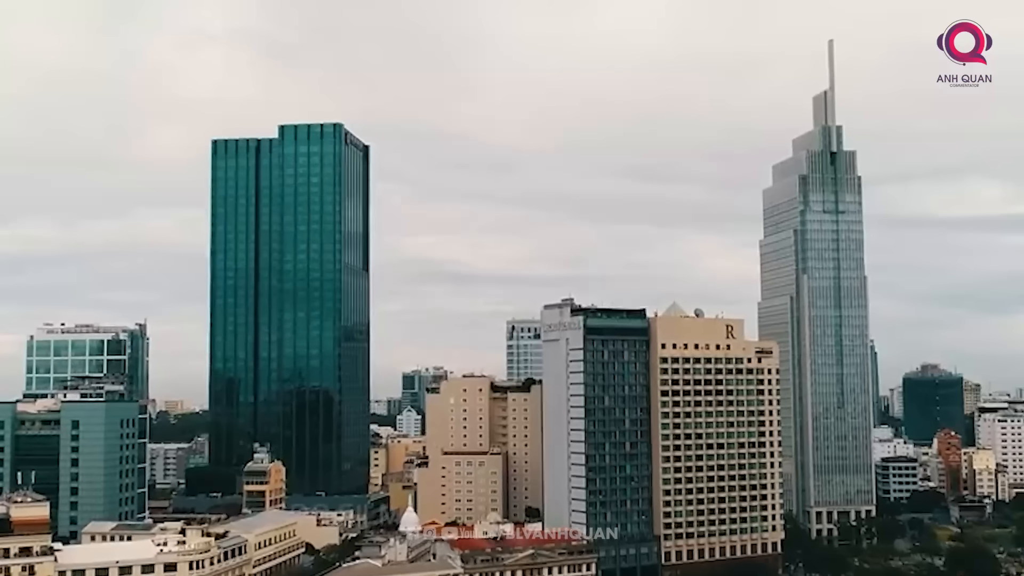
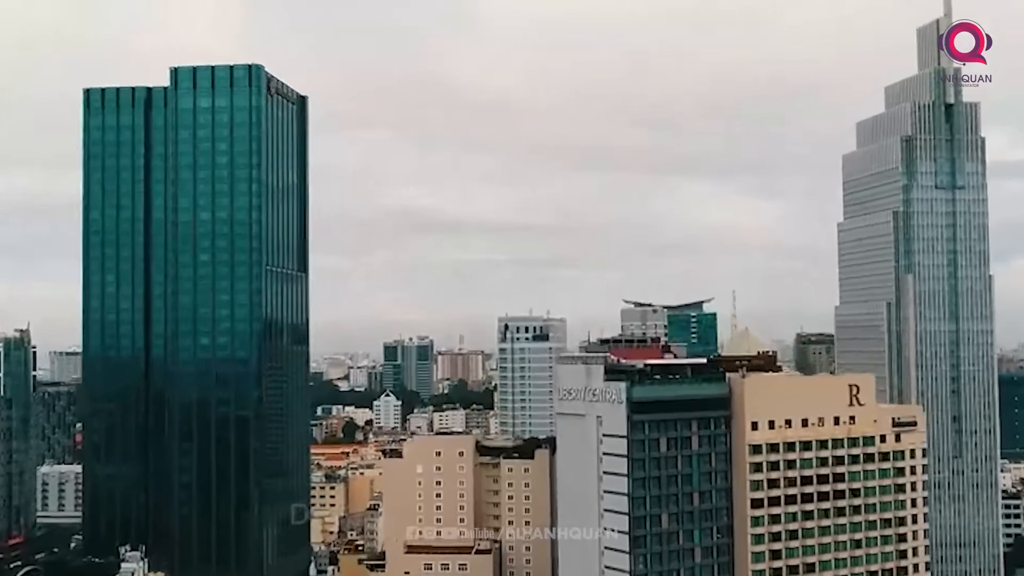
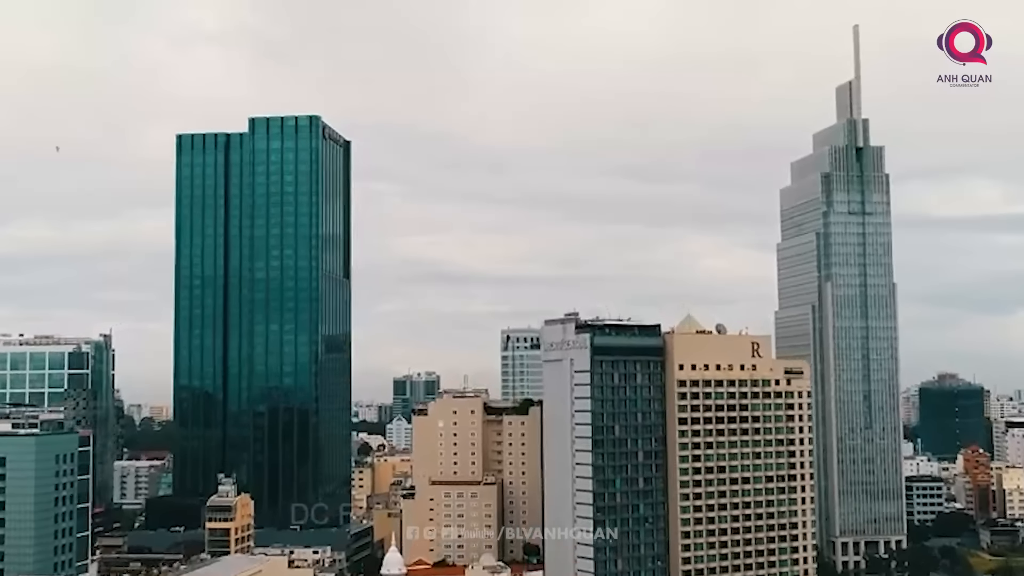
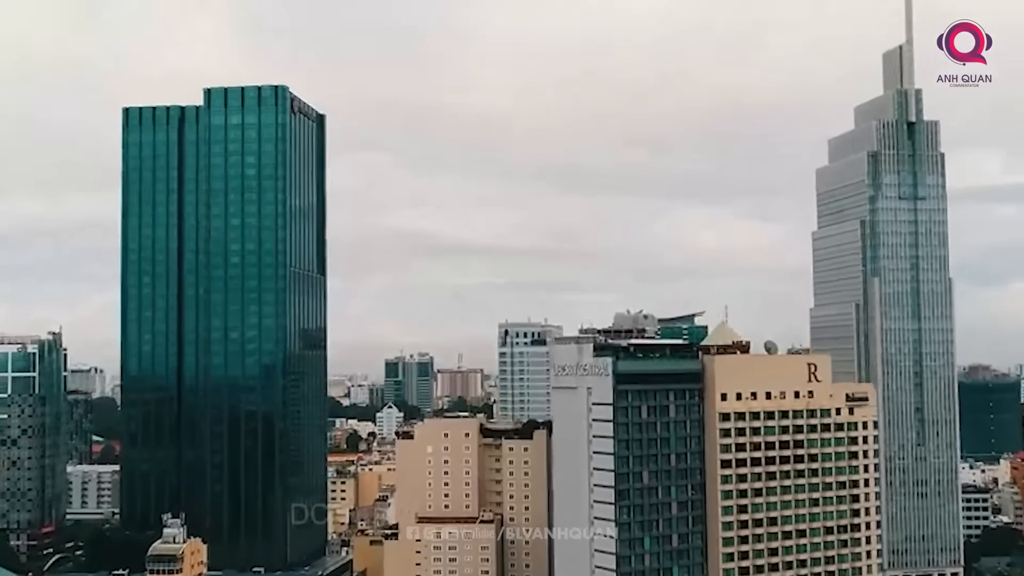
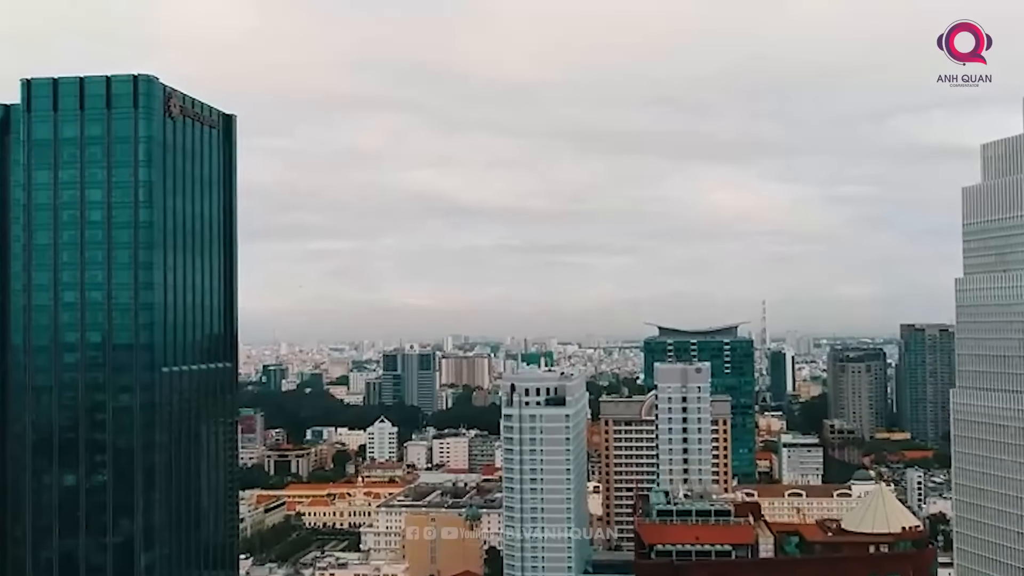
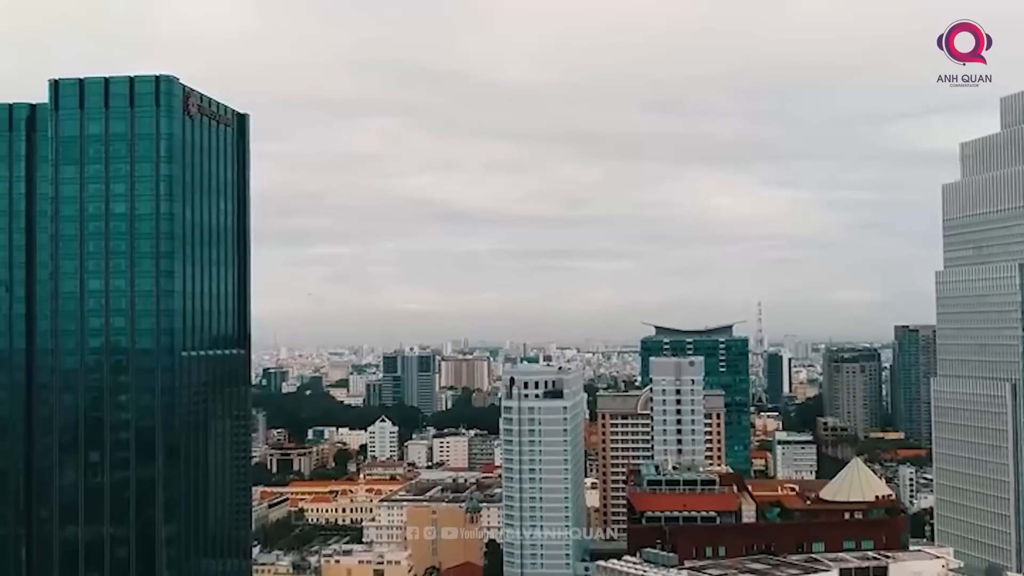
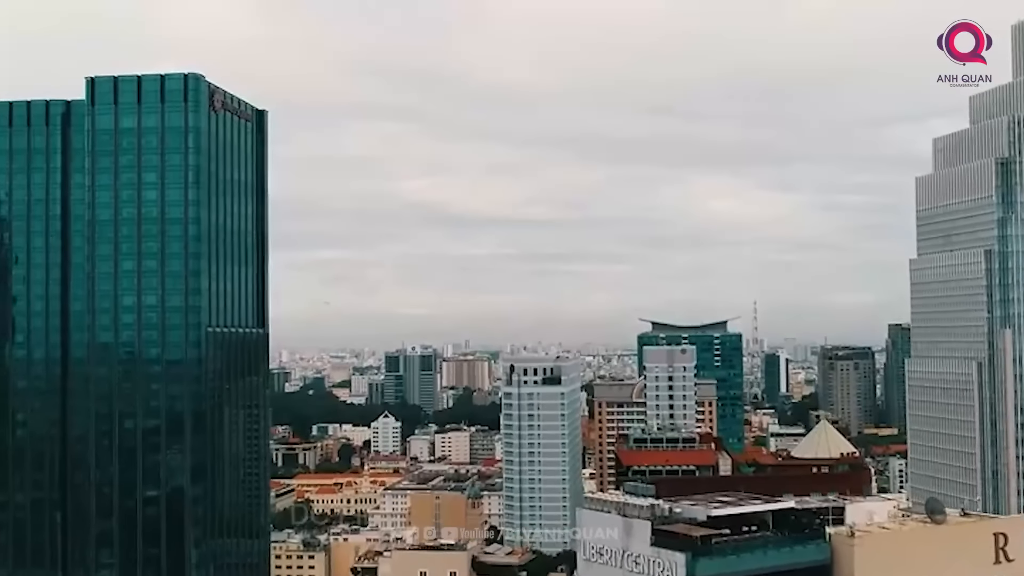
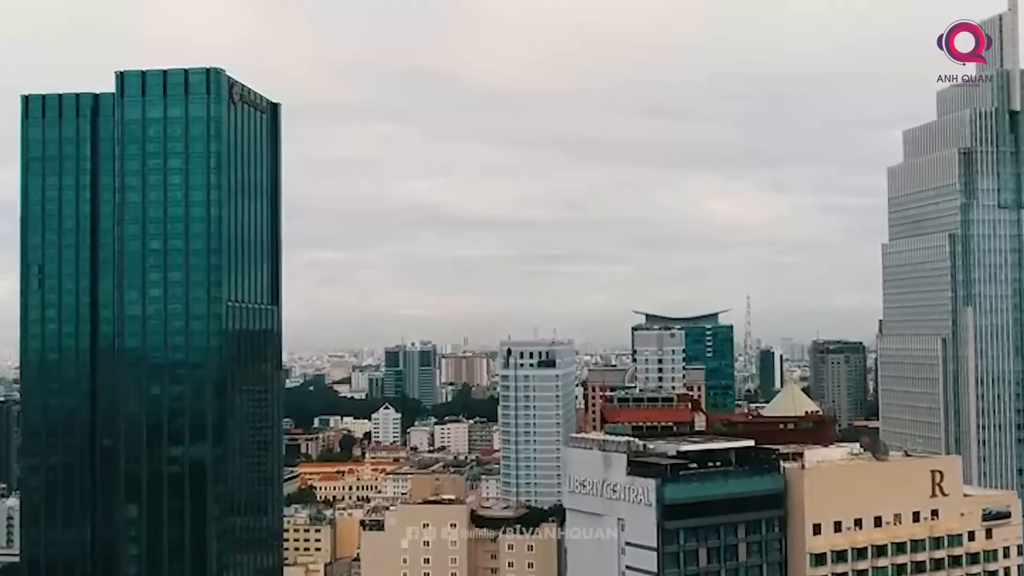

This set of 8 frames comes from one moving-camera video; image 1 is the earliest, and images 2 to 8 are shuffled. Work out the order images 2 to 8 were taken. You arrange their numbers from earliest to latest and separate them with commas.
3, 4, 2, 8, 7, 6, 5
